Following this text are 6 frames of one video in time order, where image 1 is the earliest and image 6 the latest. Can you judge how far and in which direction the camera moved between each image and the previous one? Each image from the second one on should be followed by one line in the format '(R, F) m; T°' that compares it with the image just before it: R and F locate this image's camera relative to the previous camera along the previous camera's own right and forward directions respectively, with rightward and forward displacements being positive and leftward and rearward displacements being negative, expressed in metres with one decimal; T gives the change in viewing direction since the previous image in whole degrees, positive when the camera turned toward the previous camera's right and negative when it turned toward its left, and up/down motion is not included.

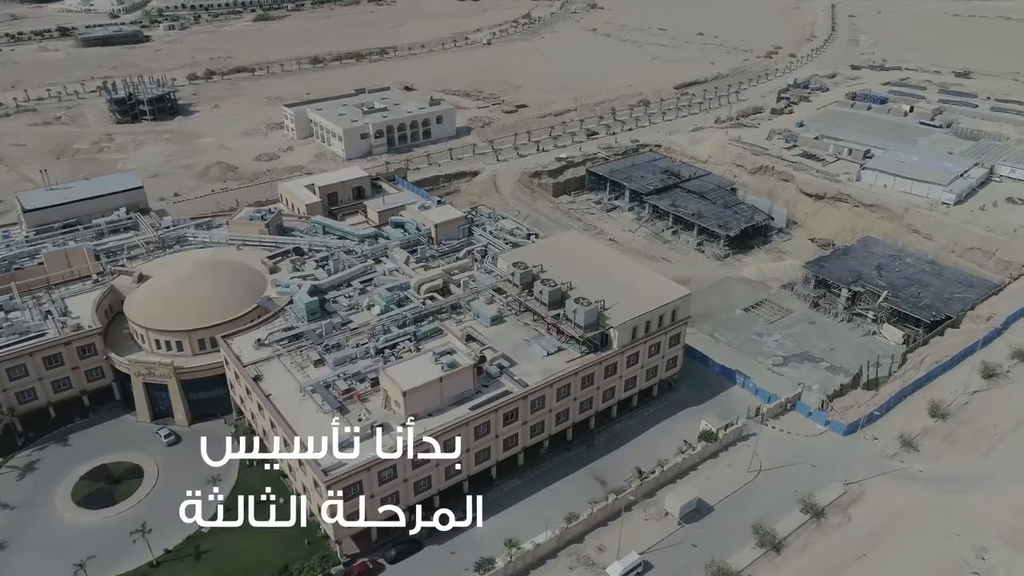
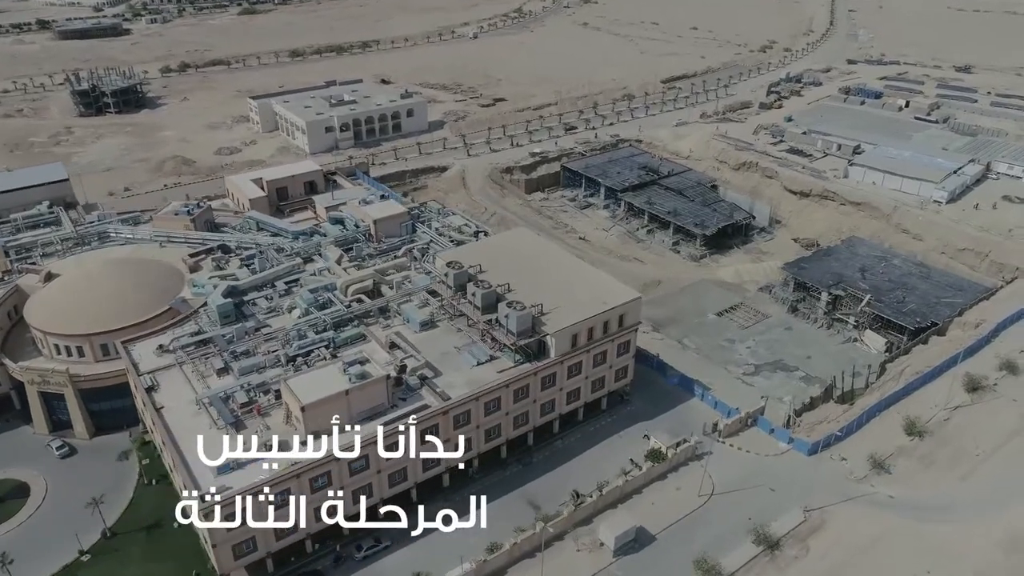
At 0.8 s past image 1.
(+5.3, +5.4) m; -1°
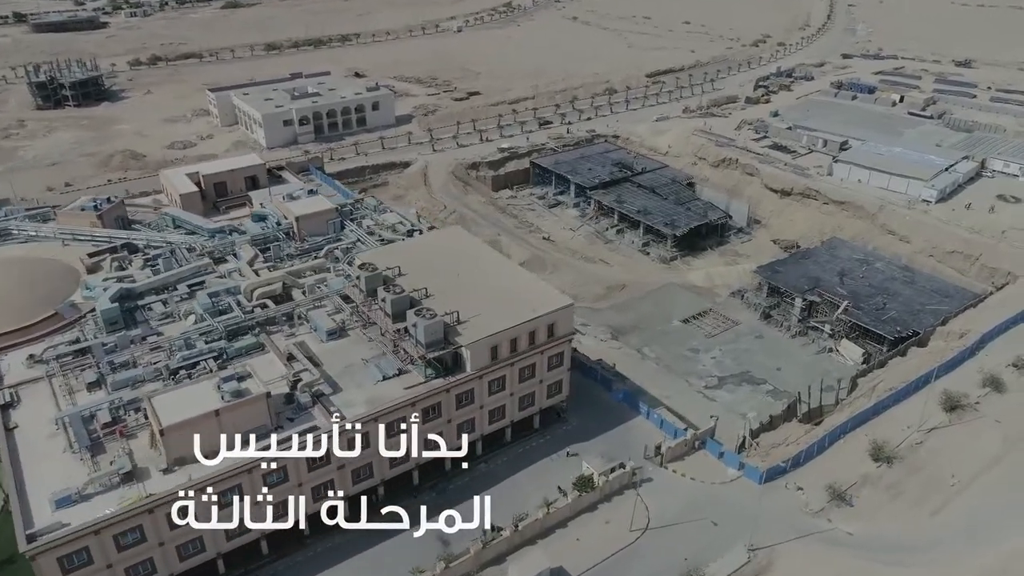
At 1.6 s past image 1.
(+5.6, +5.7) m; -1°
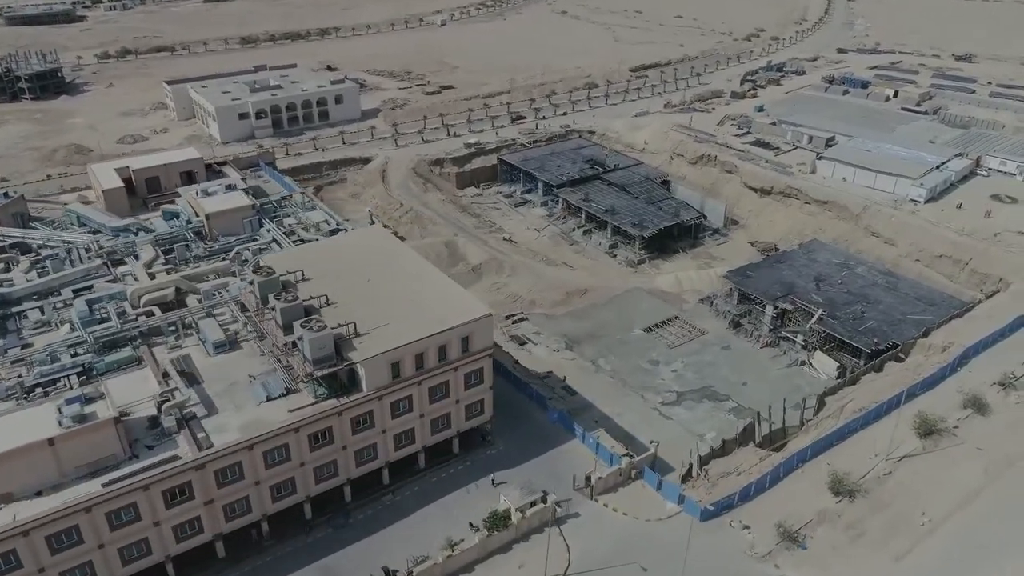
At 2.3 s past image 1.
(+5.3, +5.6) m; -1°
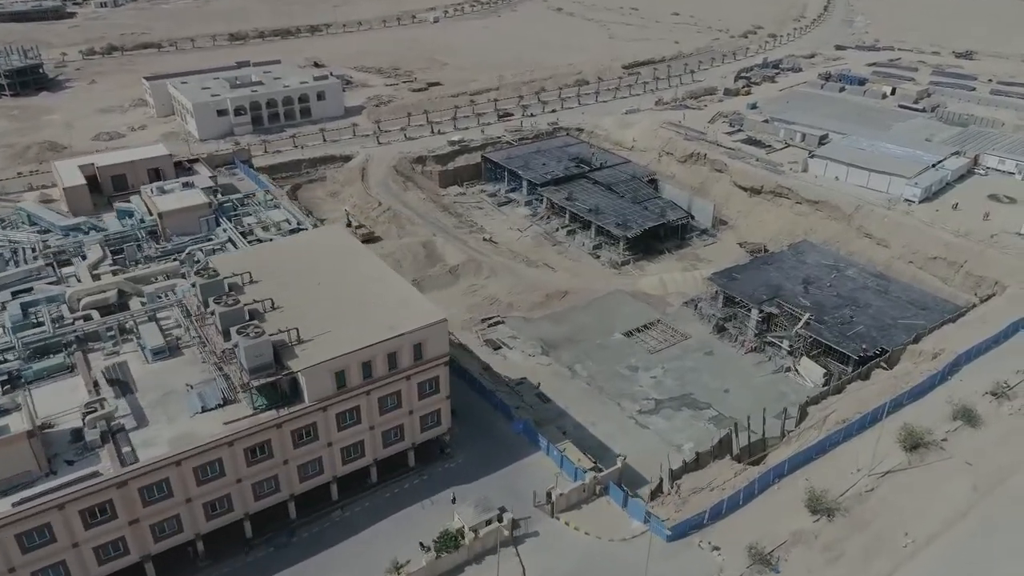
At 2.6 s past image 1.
(+2.4, +2.6) m; 0°
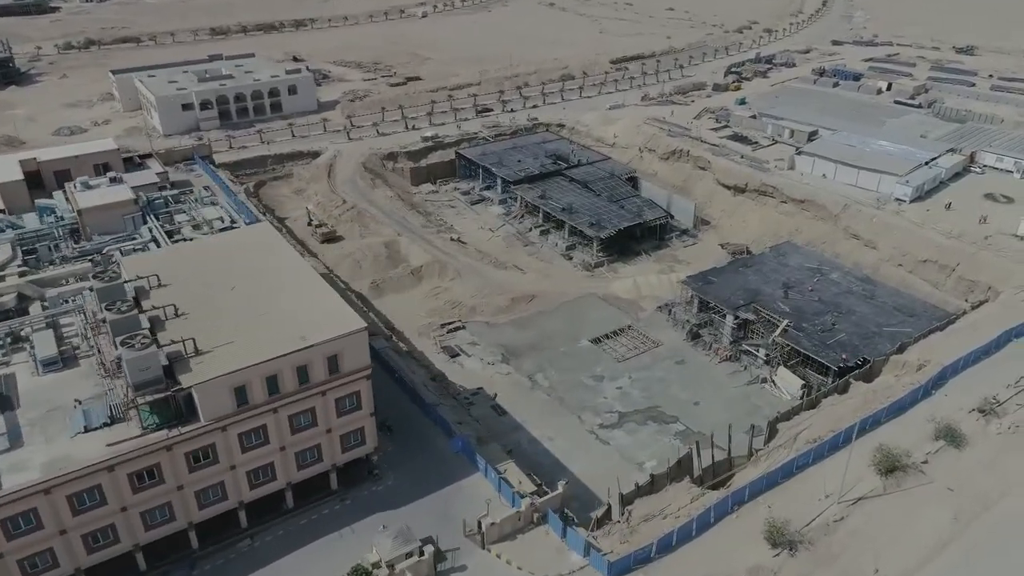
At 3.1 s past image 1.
(+3.6, +3.9) m; 0°
